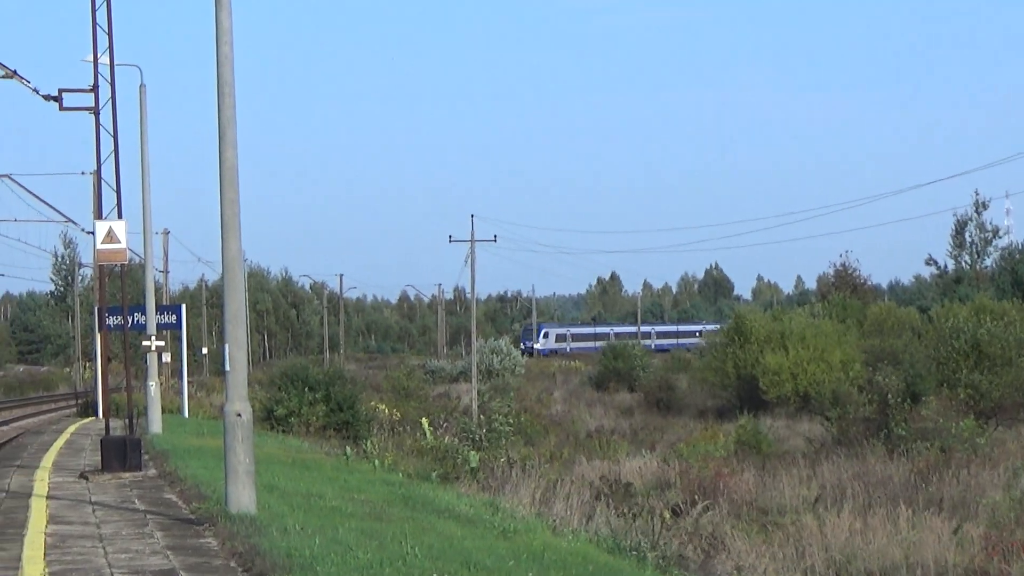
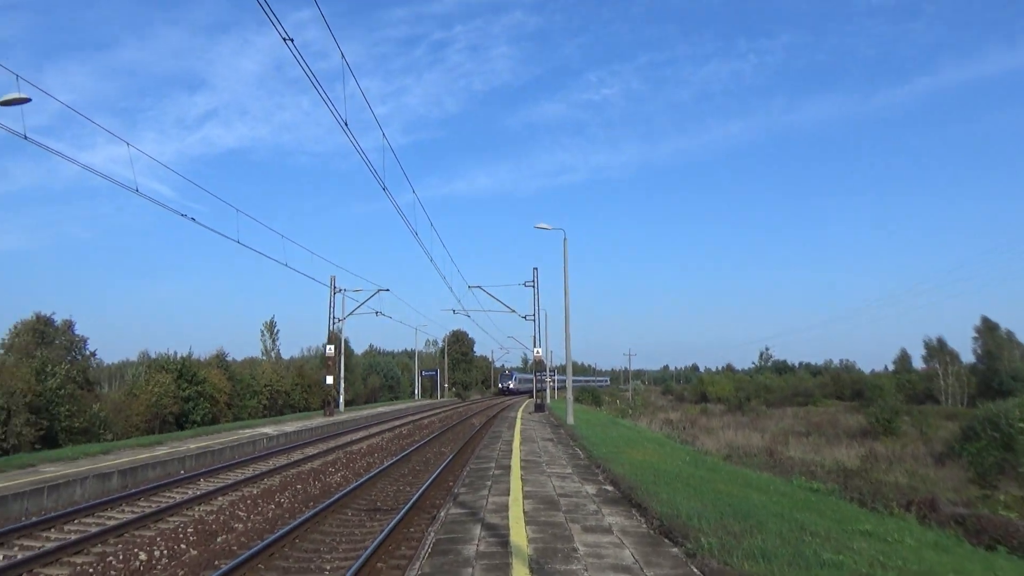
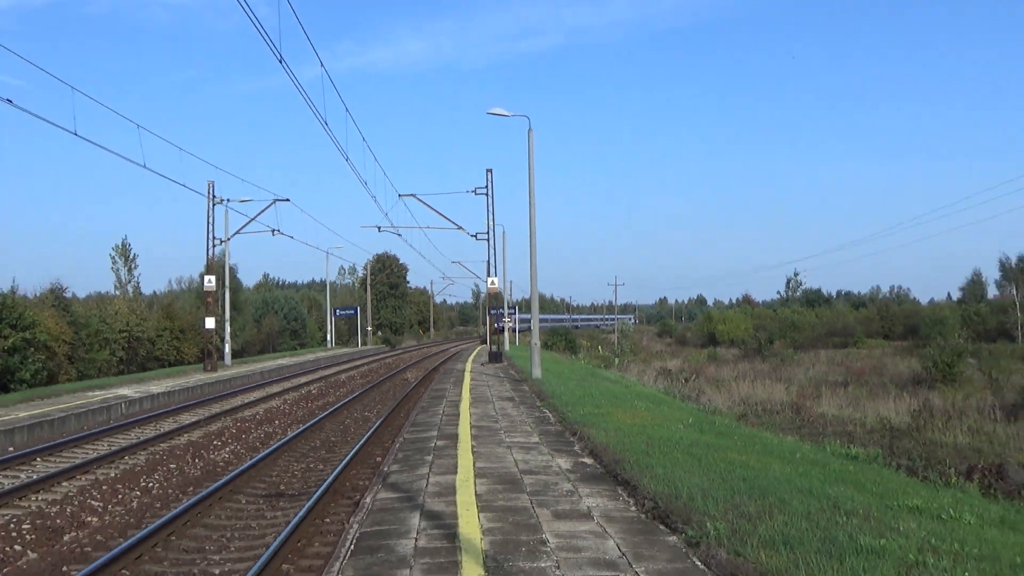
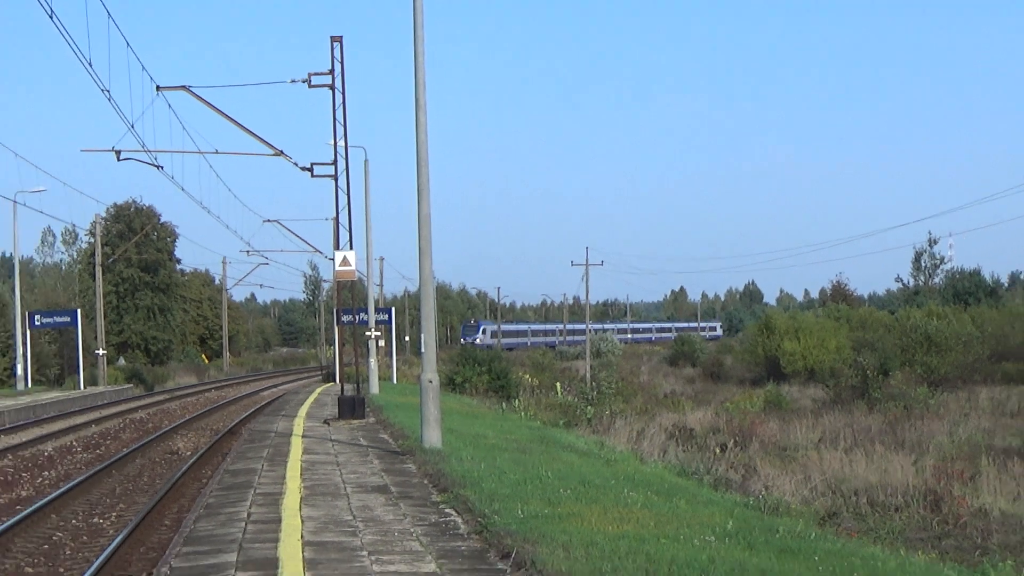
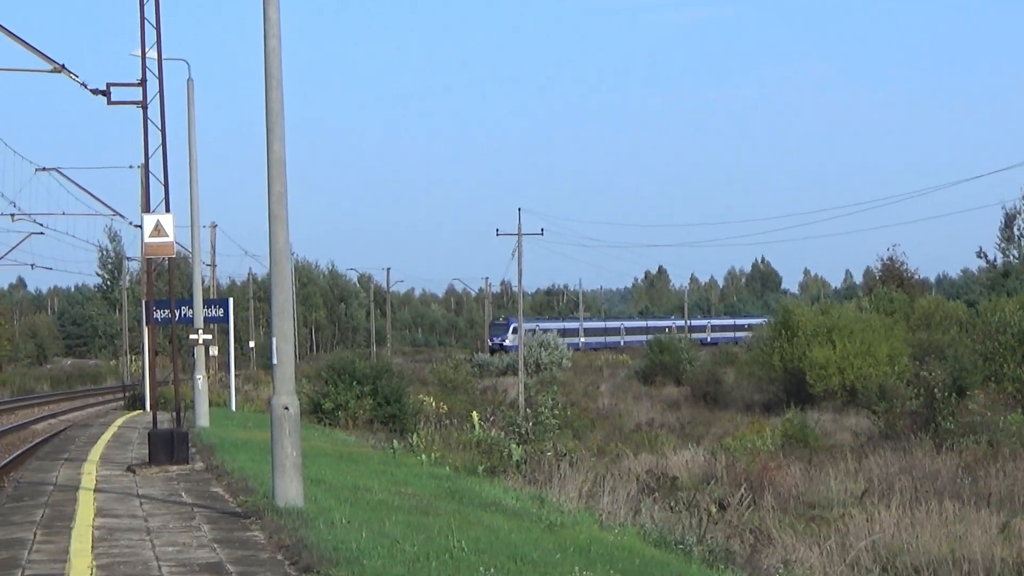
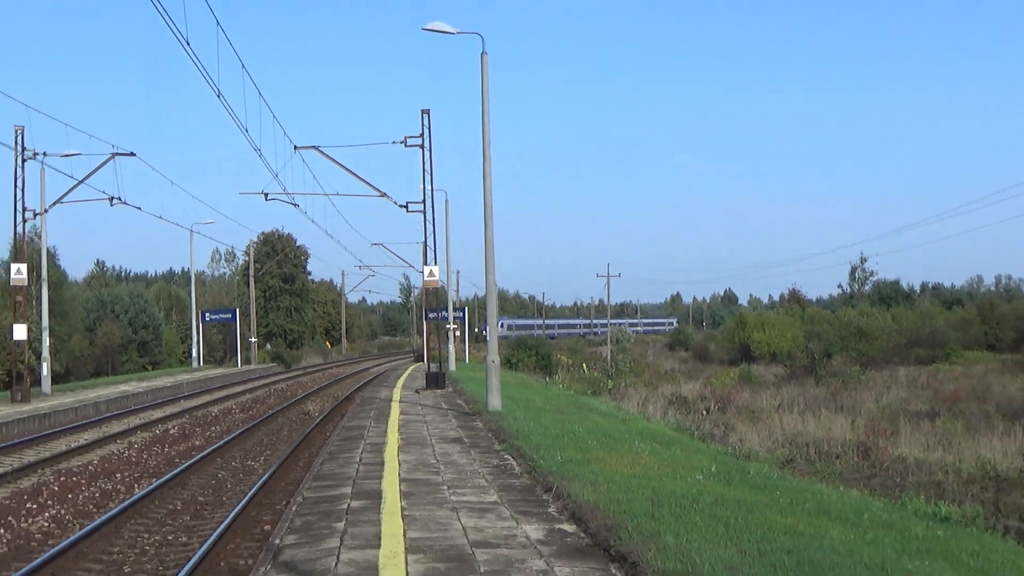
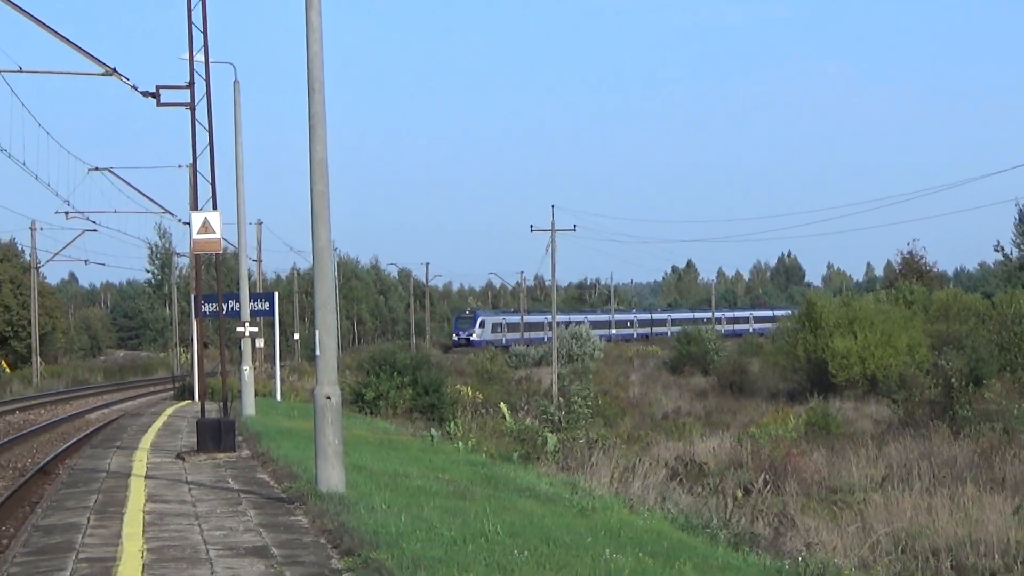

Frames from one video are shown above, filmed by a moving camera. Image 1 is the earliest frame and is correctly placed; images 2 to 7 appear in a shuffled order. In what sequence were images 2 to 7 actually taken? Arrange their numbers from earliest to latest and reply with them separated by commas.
5, 7, 4, 6, 3, 2
